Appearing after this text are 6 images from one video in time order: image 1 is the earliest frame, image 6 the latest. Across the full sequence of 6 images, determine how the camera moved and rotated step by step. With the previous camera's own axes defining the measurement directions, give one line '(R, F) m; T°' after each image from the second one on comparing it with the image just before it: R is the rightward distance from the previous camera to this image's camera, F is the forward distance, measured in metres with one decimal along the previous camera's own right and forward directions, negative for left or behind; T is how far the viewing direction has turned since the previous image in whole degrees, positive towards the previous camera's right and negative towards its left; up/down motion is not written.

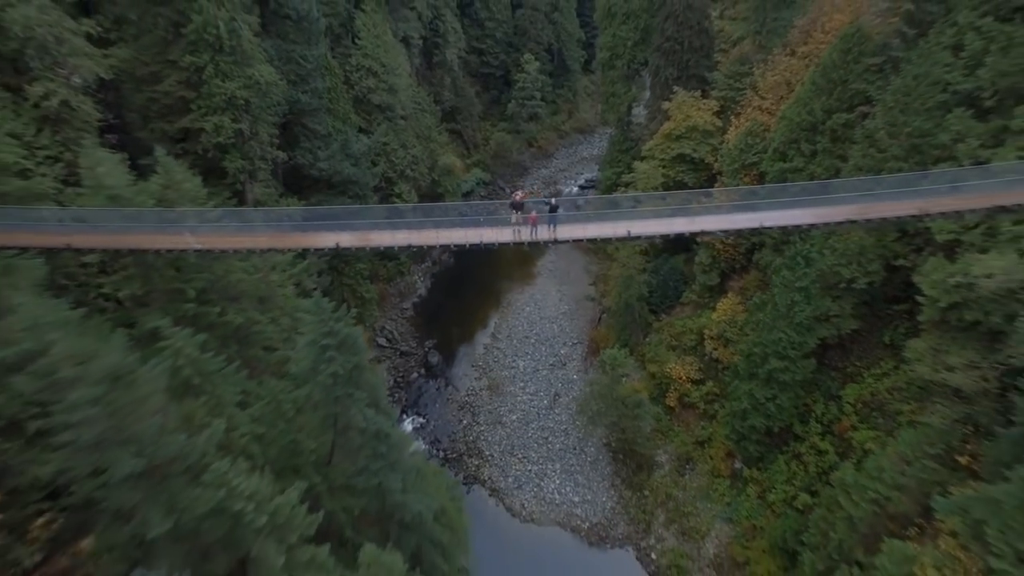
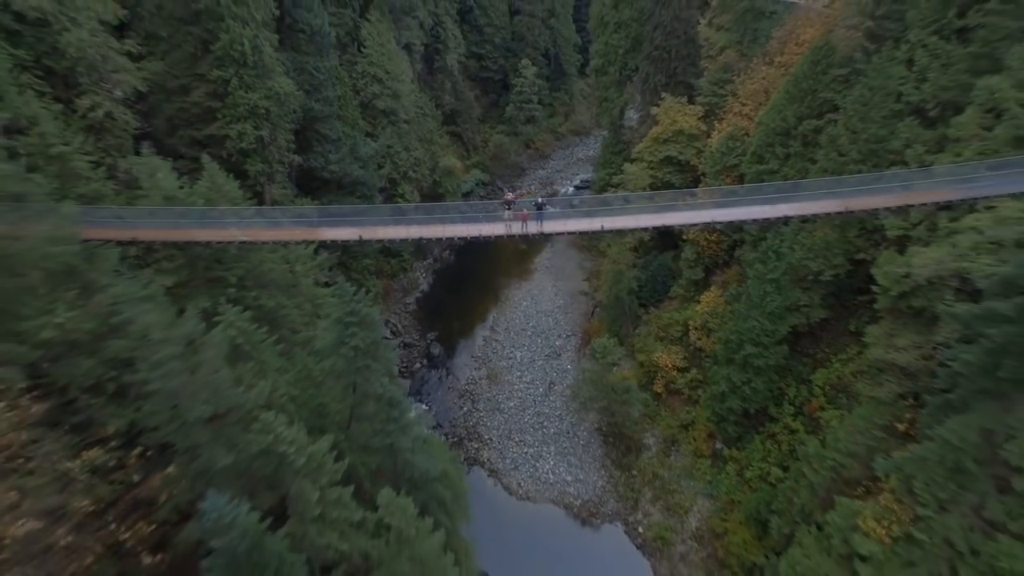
(+0.1, -1.4) m; 0°
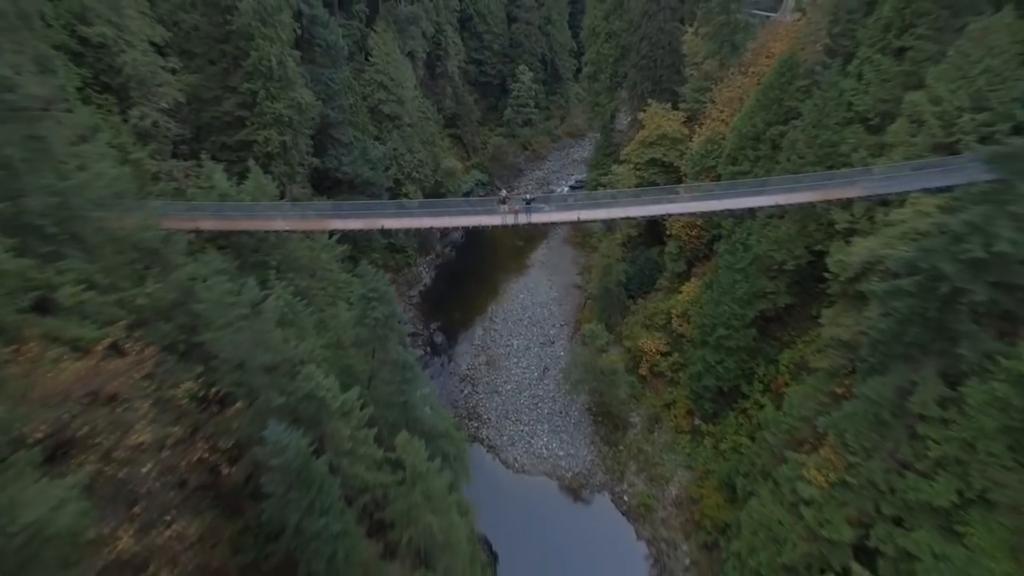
(+0.1, -1.8) m; 0°
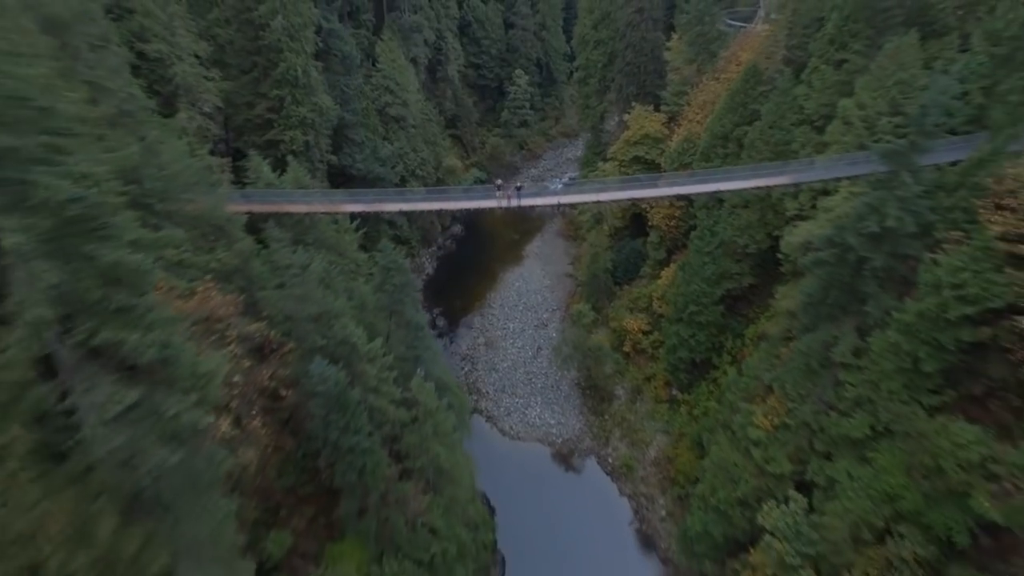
(+0.1, -2.4) m; 0°
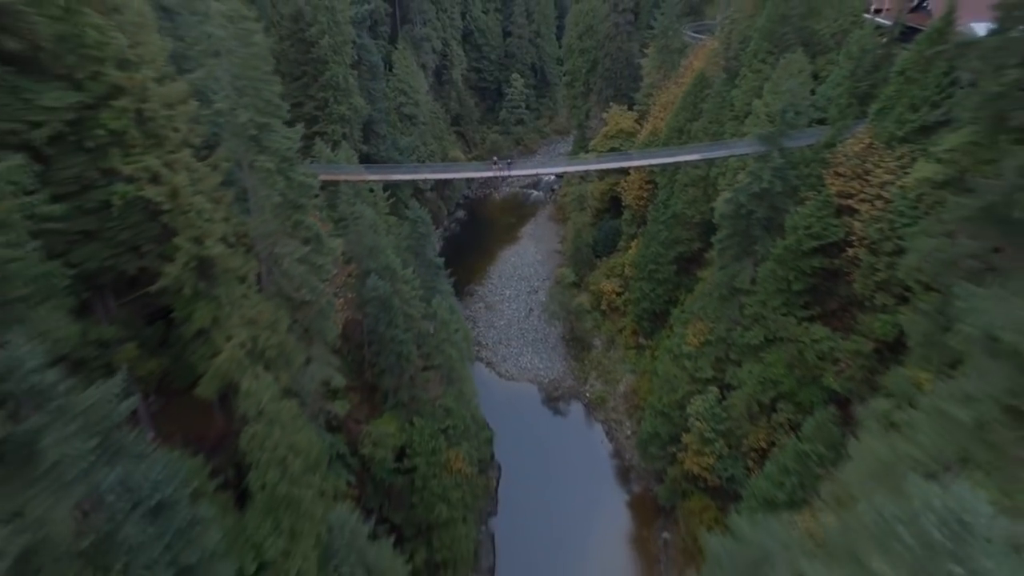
(+0.2, -5.0) m; 0°
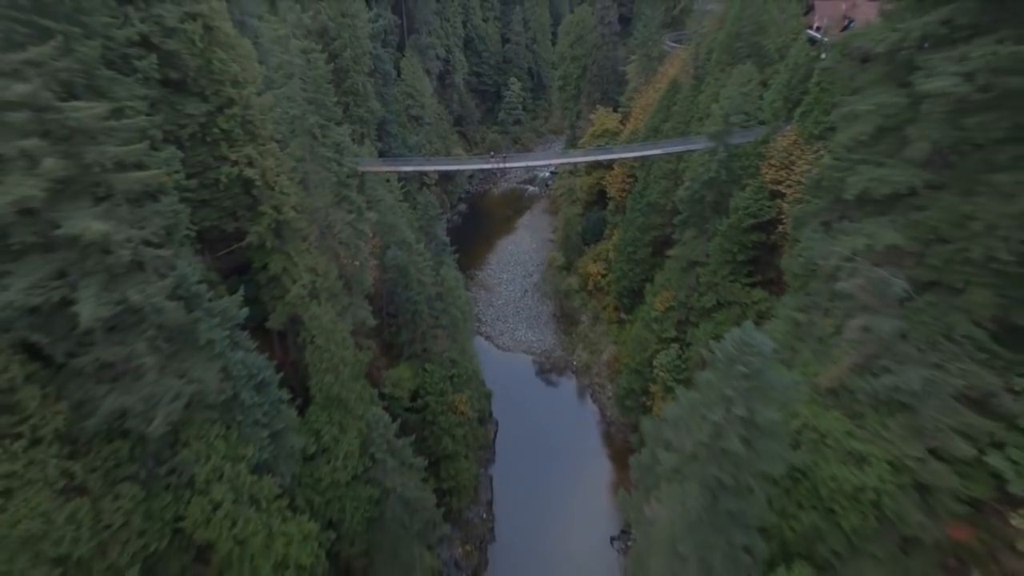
(+0.2, -3.7) m; 0°
